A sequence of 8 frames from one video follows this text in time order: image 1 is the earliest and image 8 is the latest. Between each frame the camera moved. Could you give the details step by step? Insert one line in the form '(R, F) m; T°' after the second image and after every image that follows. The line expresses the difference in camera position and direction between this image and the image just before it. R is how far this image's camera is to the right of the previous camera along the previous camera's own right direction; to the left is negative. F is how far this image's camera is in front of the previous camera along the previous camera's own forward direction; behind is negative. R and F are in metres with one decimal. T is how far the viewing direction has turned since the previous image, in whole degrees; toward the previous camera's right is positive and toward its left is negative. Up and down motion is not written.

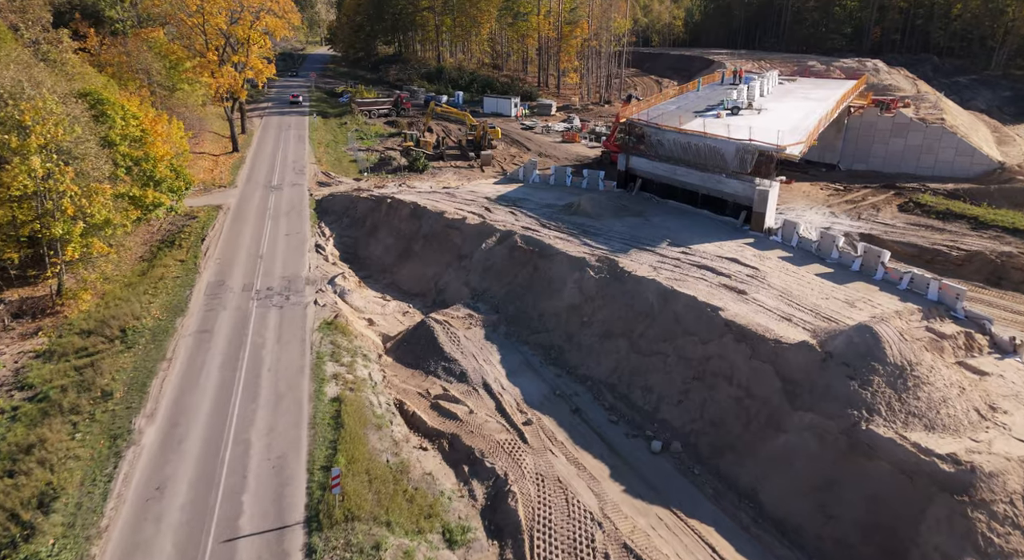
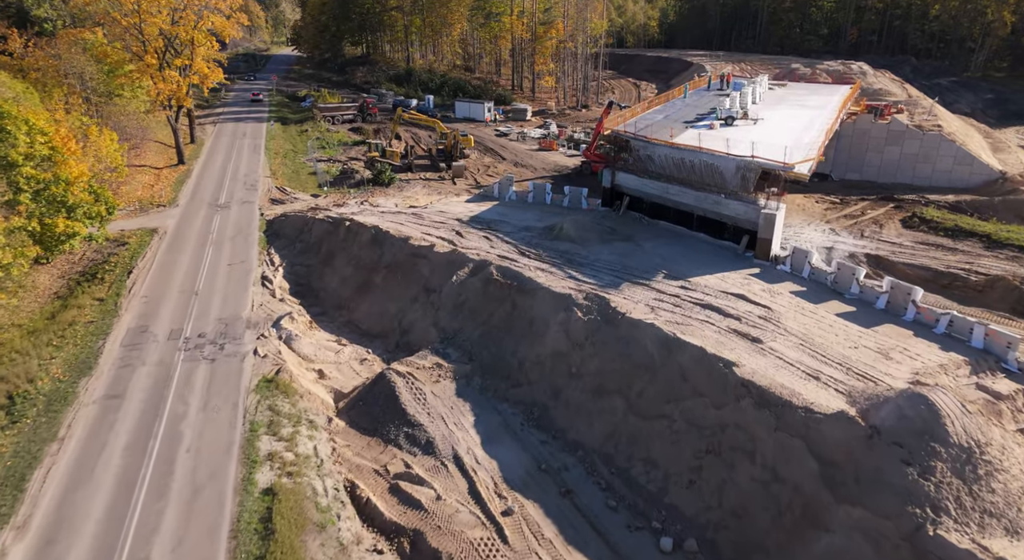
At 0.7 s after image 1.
(+0.1, +3.1) m; +2°
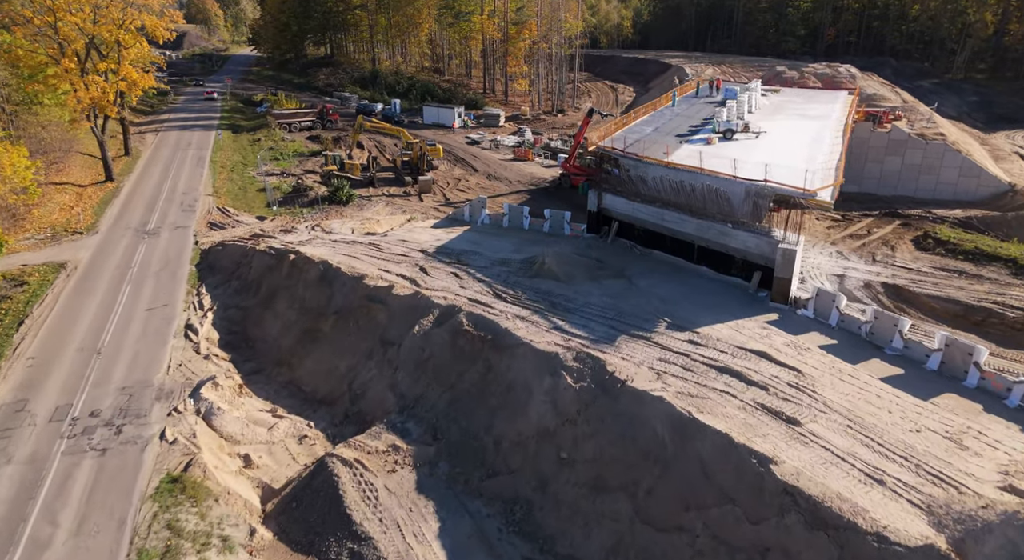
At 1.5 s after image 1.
(+0.1, +3.6) m; +2°
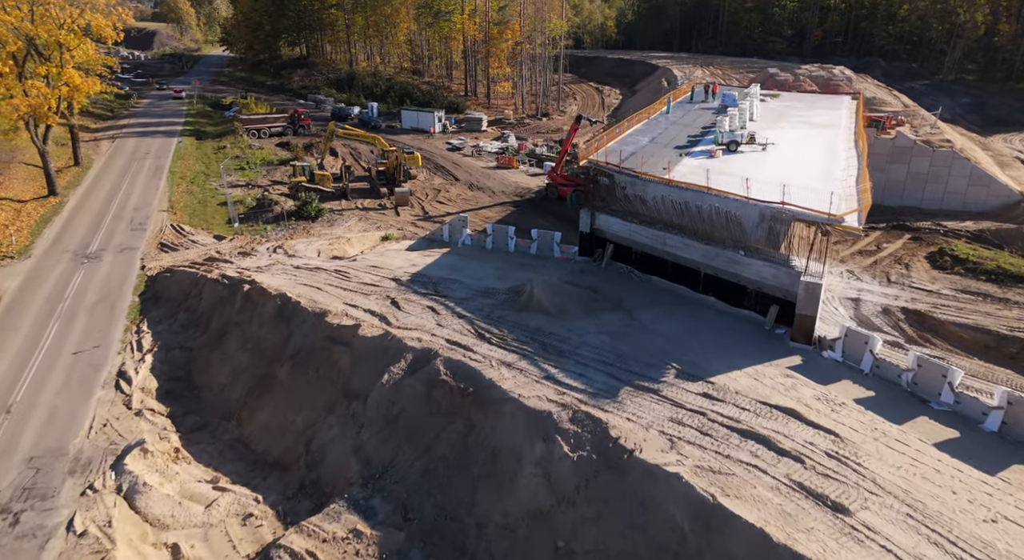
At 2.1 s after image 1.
(0.0, +2.5) m; +1°
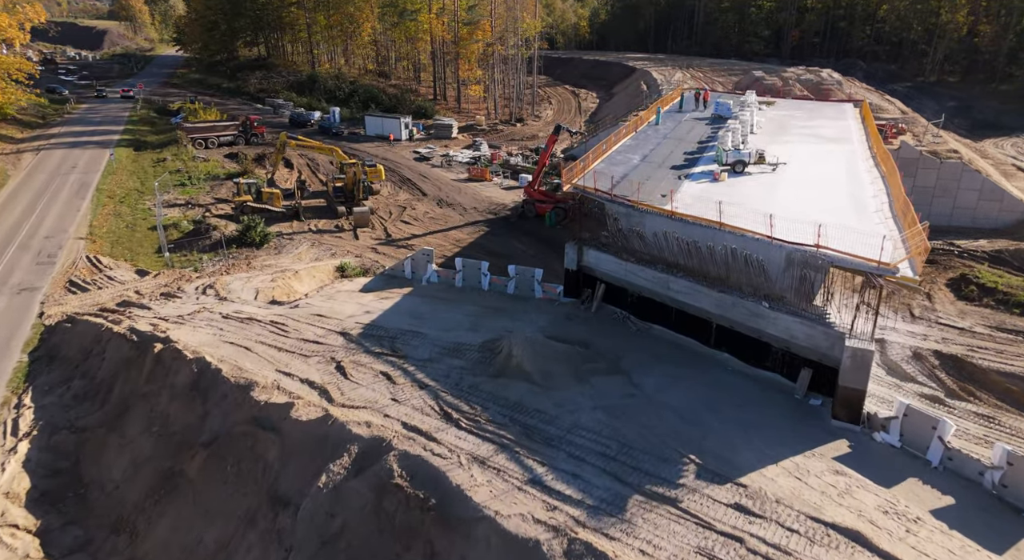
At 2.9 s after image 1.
(+0.1, +3.4) m; +2°
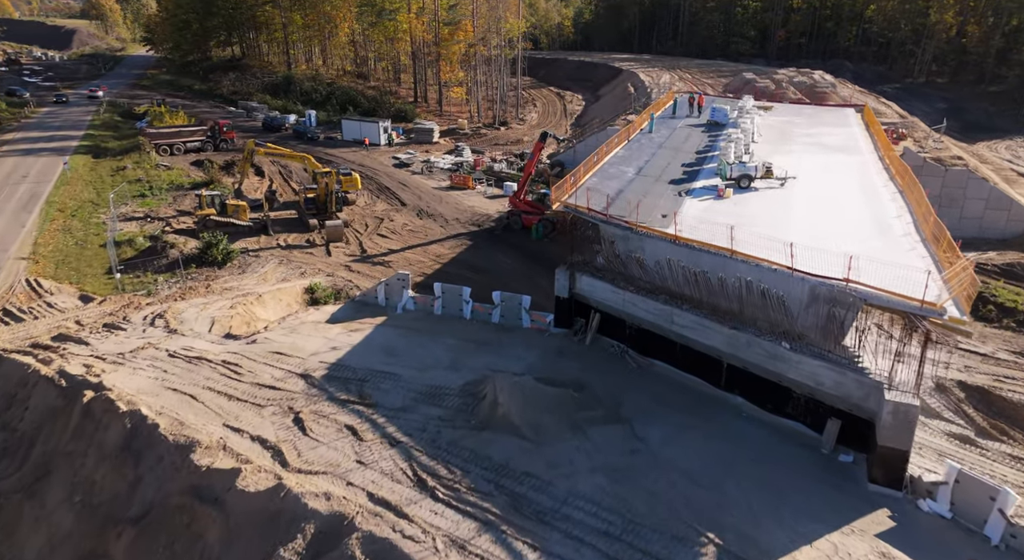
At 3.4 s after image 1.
(0.0, +1.9) m; +1°
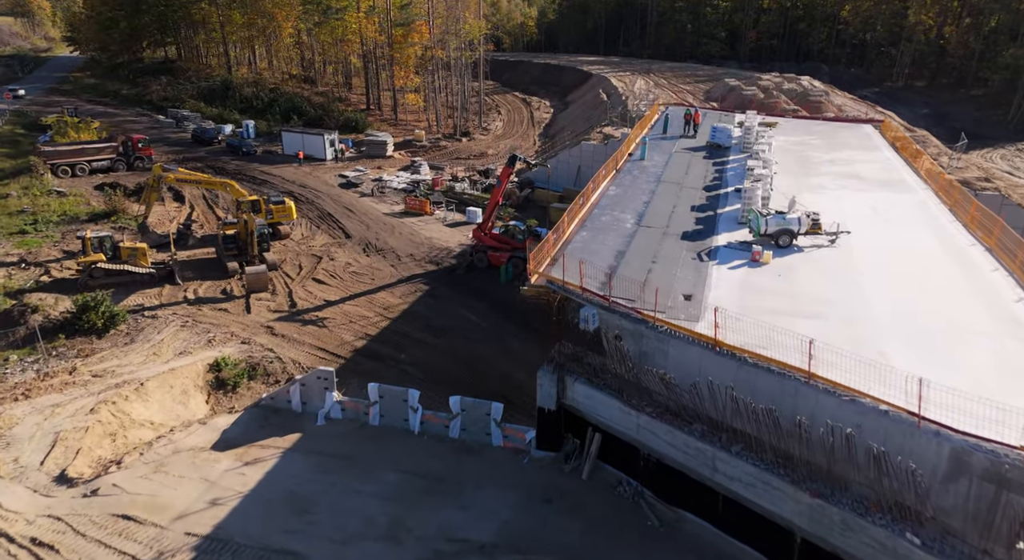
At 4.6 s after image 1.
(+0.1, +4.9) m; +3°
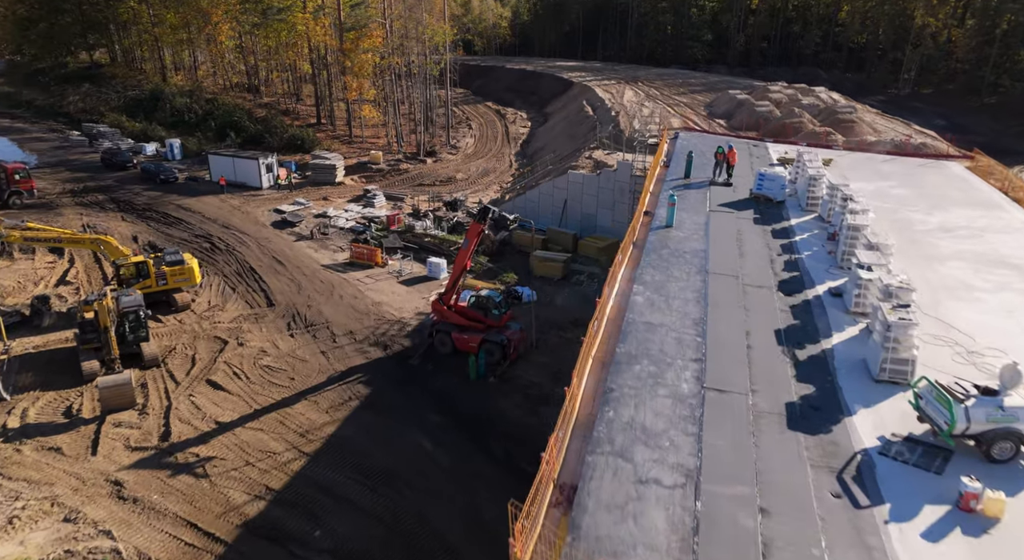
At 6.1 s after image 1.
(+0.2, +6.7) m; +2°
